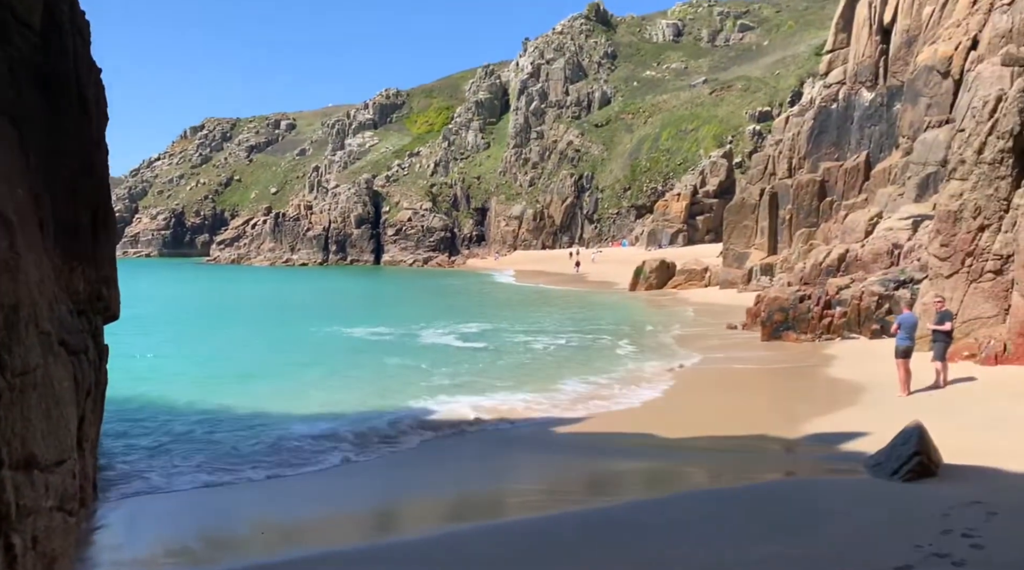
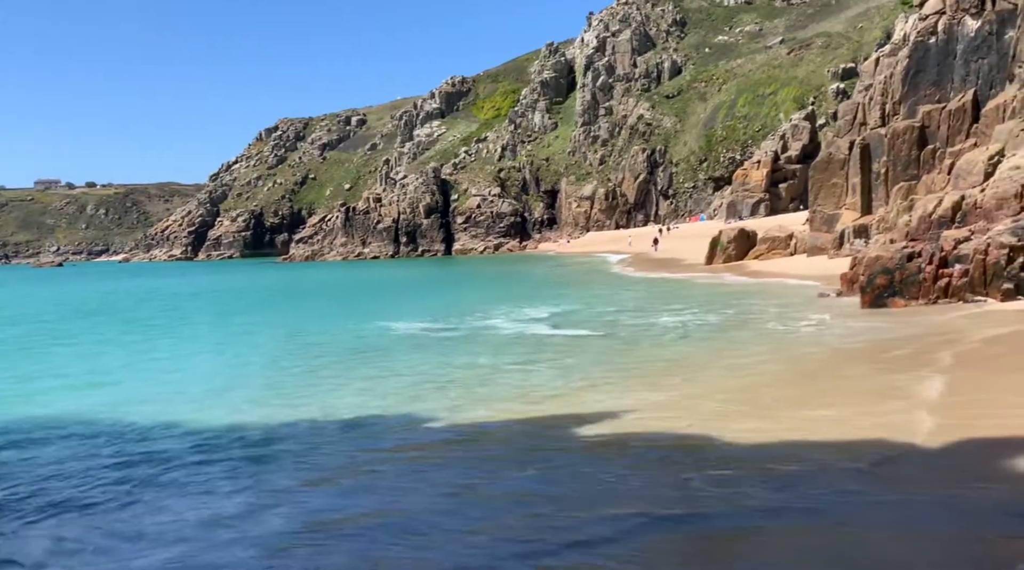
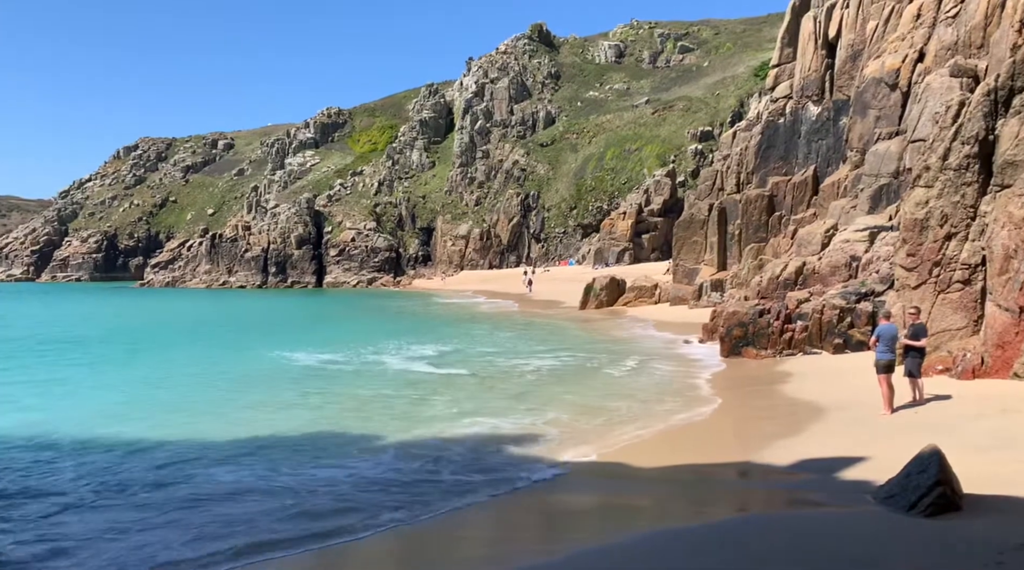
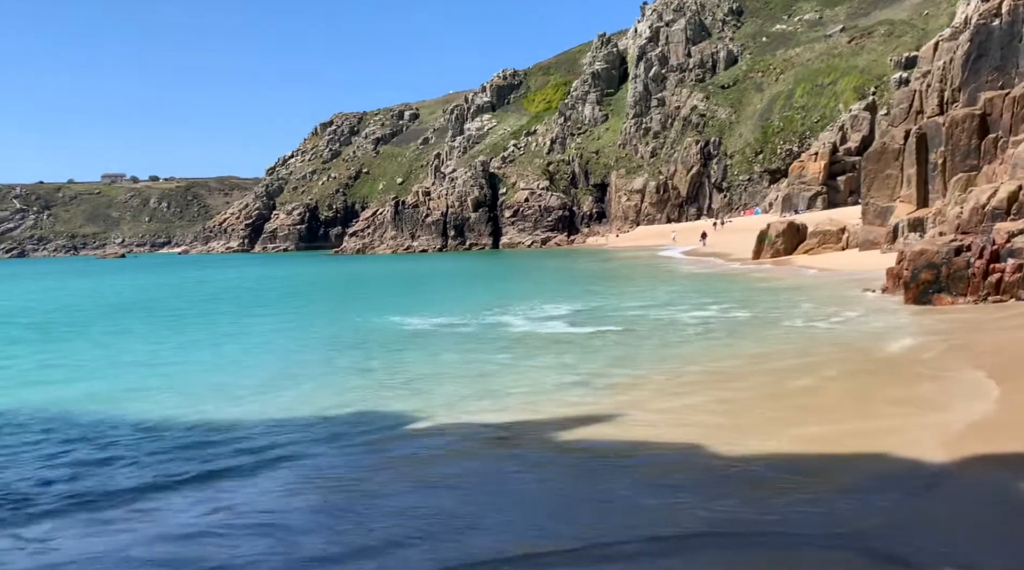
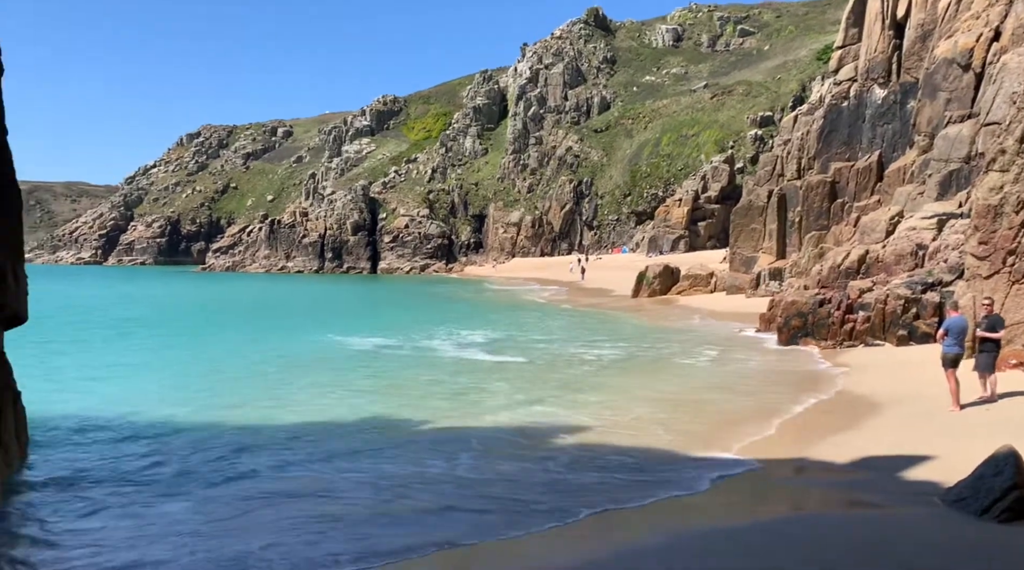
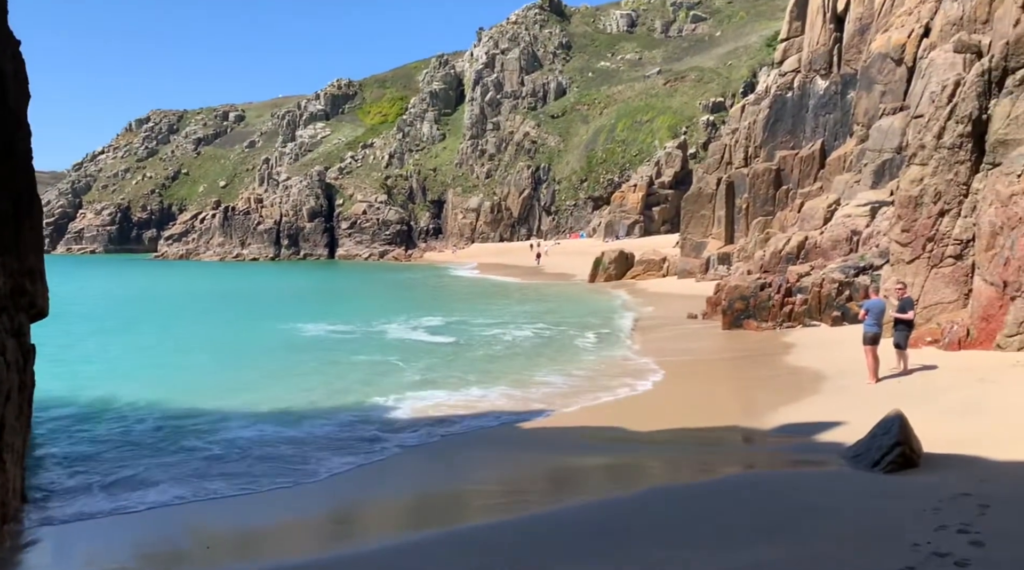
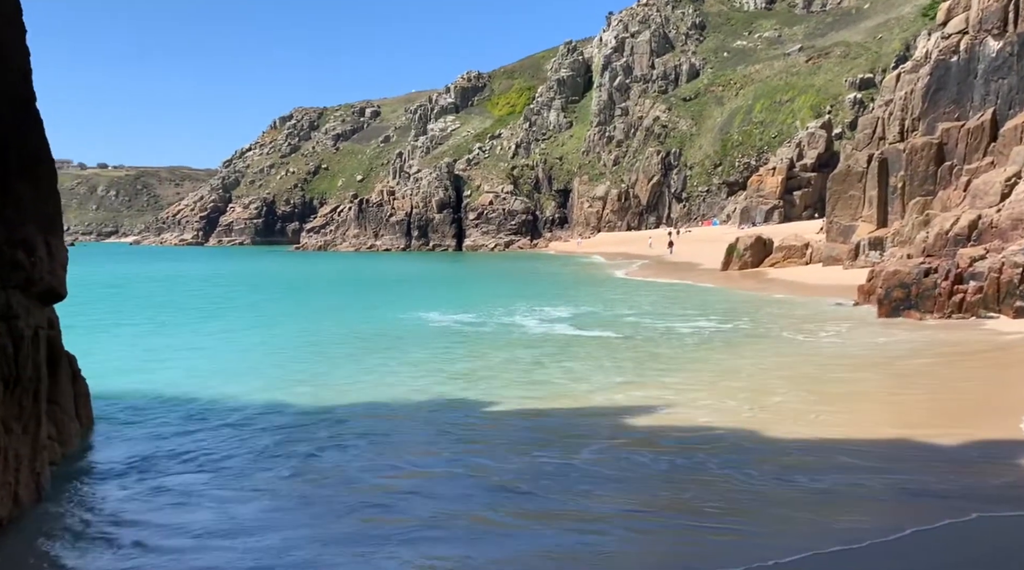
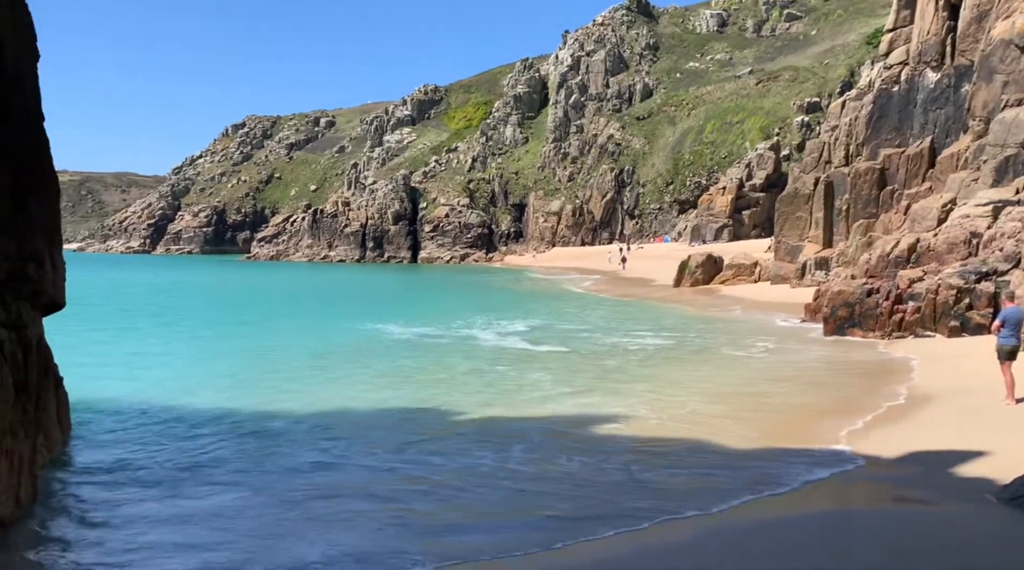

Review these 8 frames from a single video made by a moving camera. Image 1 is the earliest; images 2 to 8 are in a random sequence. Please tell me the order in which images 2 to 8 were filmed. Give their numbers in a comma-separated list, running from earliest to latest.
6, 3, 5, 8, 7, 2, 4
